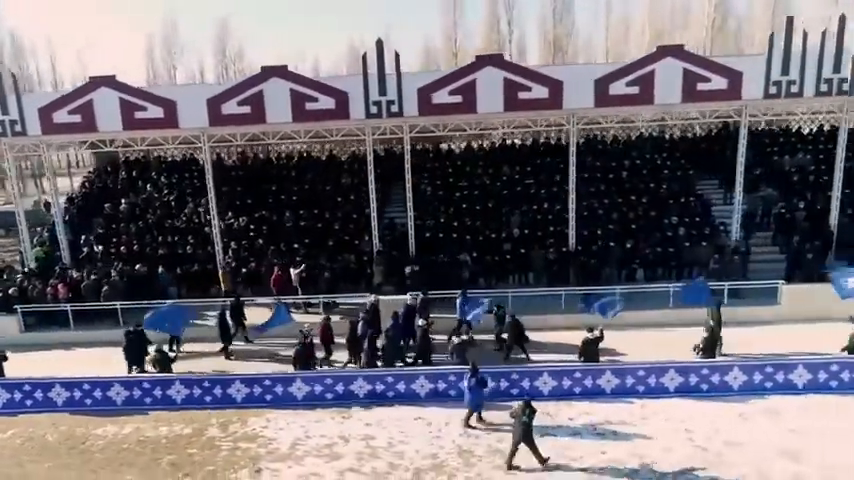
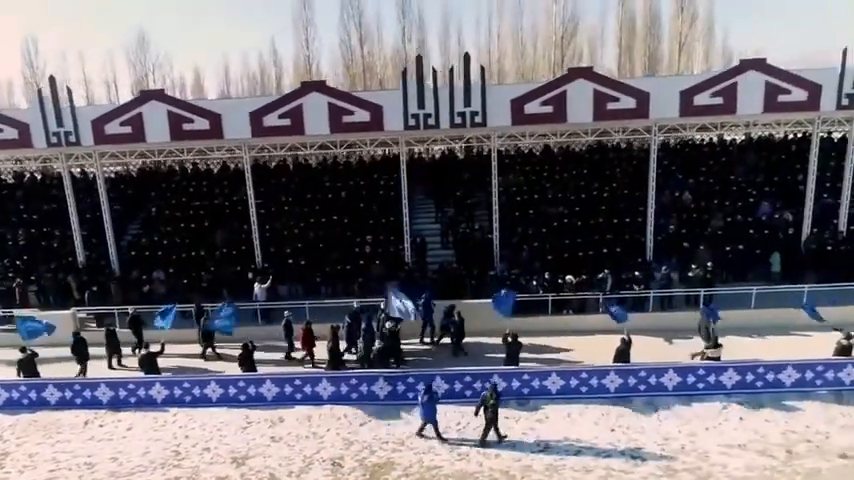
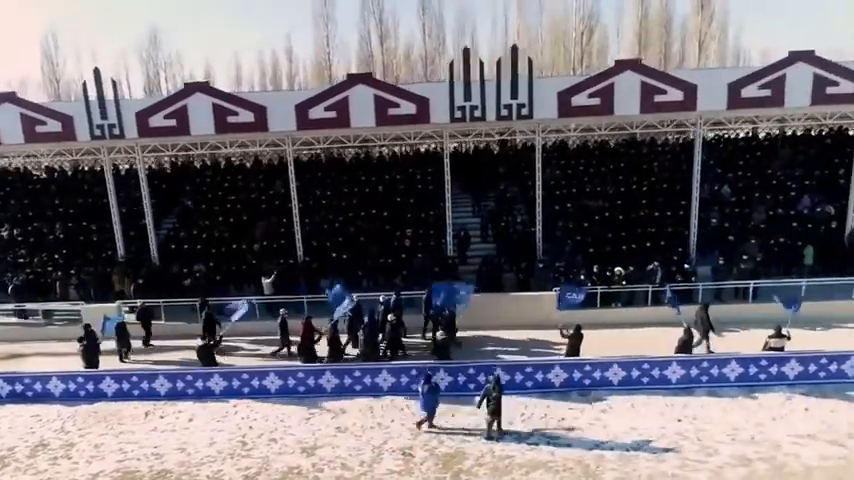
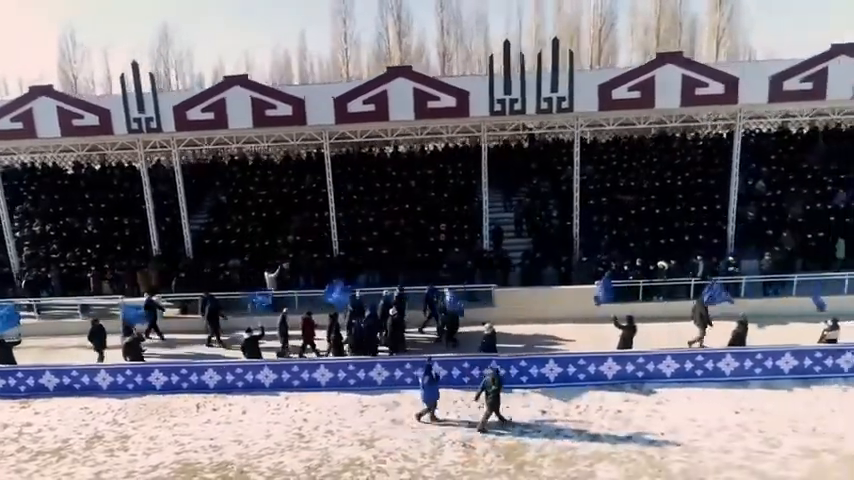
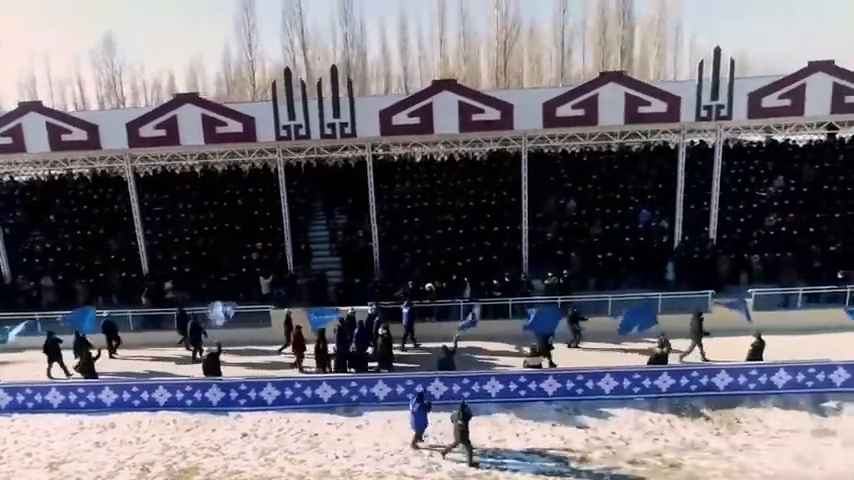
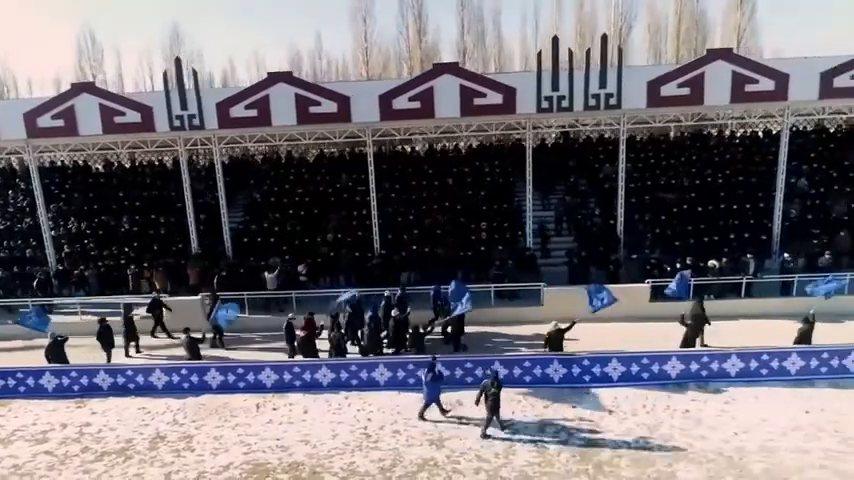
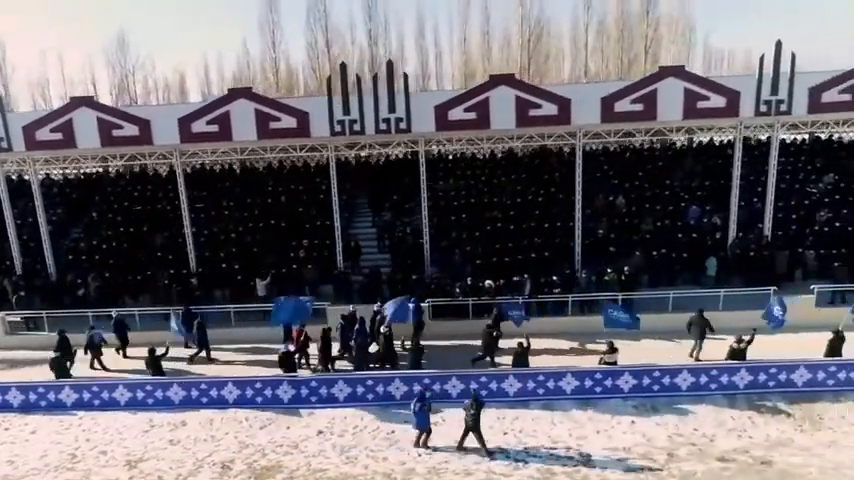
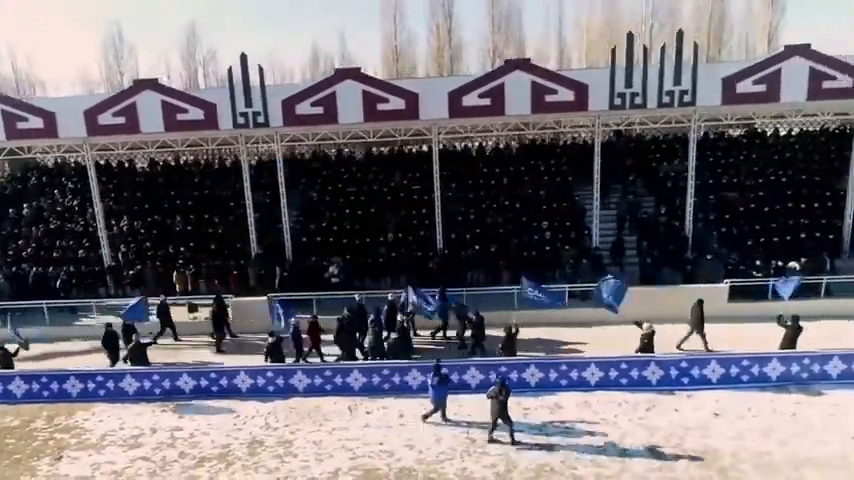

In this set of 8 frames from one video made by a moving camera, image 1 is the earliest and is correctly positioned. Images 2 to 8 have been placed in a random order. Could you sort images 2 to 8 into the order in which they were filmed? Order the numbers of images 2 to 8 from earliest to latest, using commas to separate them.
8, 6, 4, 3, 2, 7, 5
